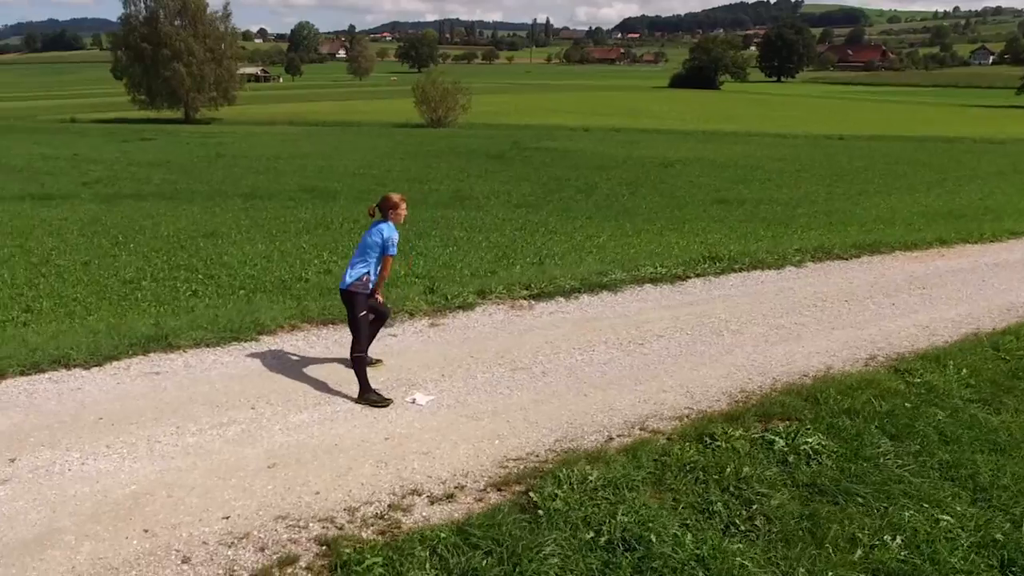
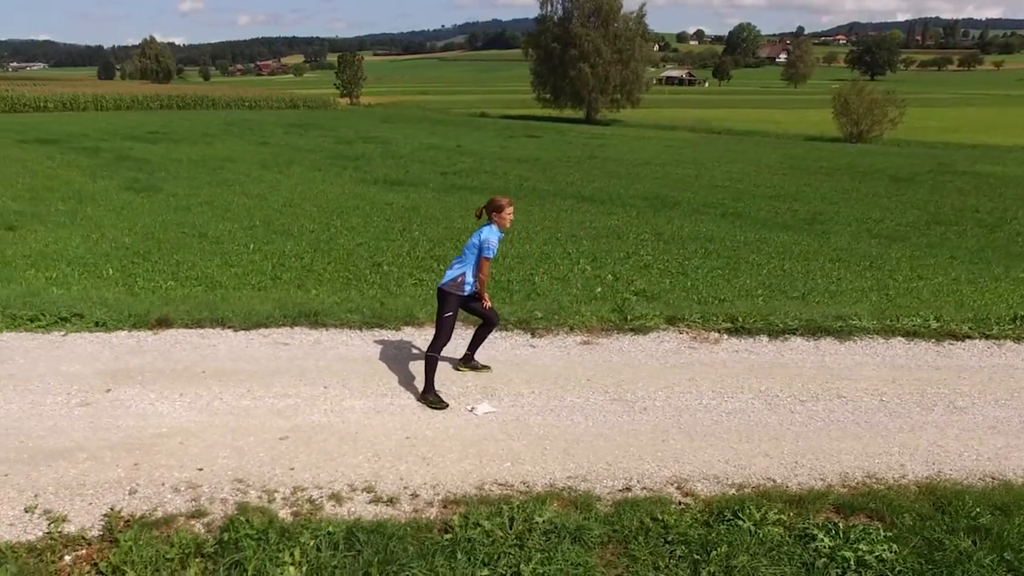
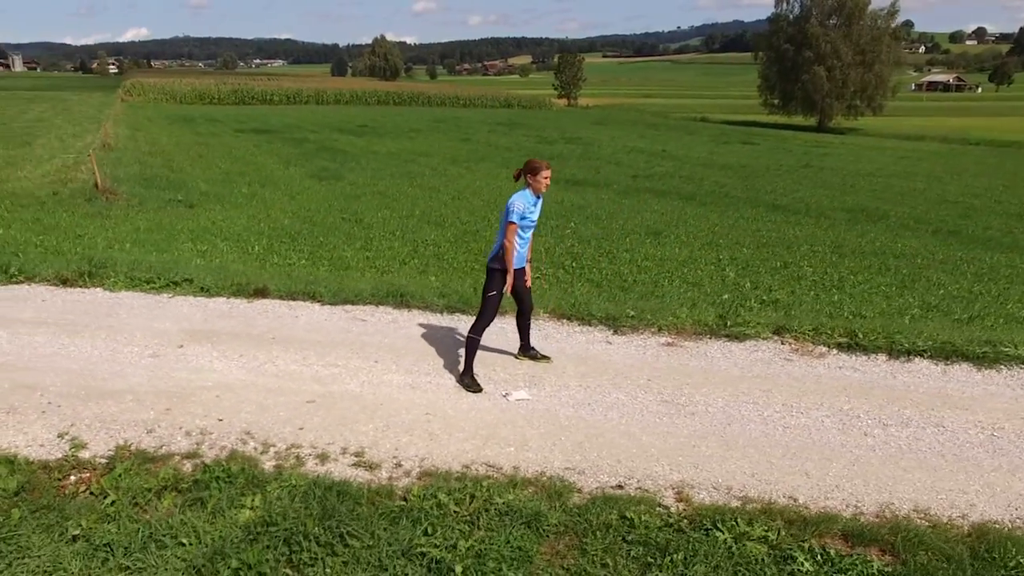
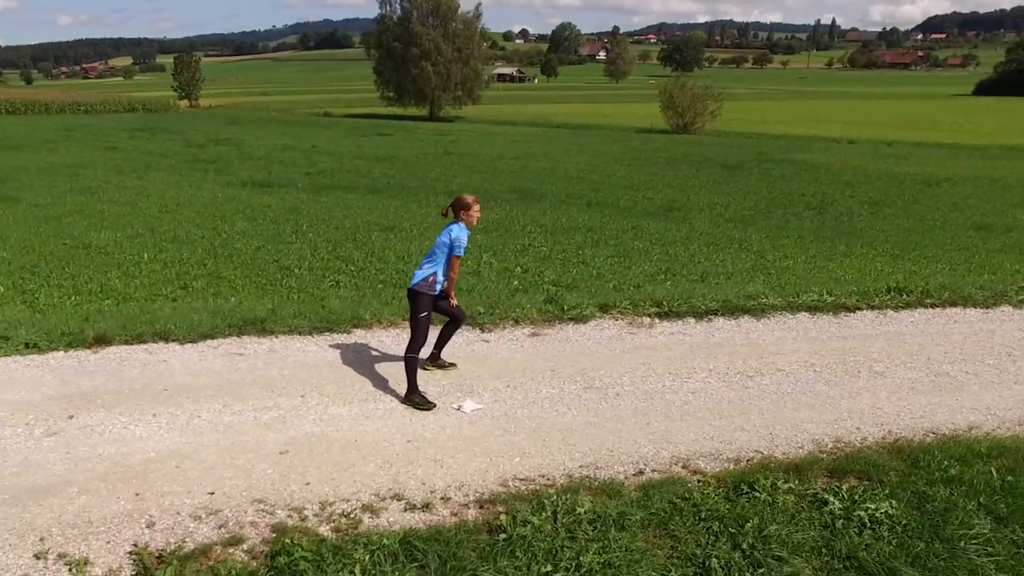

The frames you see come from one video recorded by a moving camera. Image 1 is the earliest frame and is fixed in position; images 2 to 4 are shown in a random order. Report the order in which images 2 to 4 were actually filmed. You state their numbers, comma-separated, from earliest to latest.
4, 2, 3
